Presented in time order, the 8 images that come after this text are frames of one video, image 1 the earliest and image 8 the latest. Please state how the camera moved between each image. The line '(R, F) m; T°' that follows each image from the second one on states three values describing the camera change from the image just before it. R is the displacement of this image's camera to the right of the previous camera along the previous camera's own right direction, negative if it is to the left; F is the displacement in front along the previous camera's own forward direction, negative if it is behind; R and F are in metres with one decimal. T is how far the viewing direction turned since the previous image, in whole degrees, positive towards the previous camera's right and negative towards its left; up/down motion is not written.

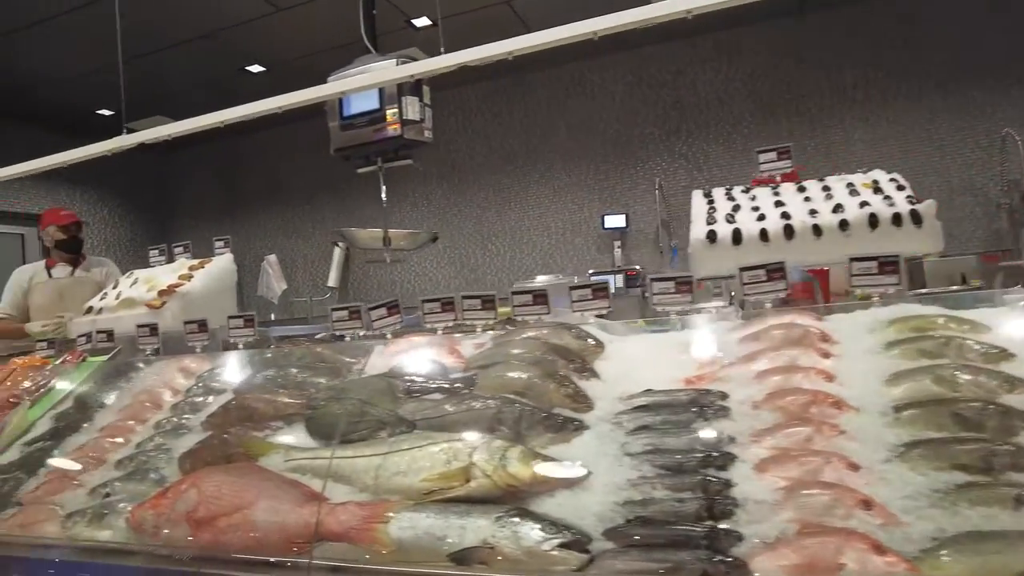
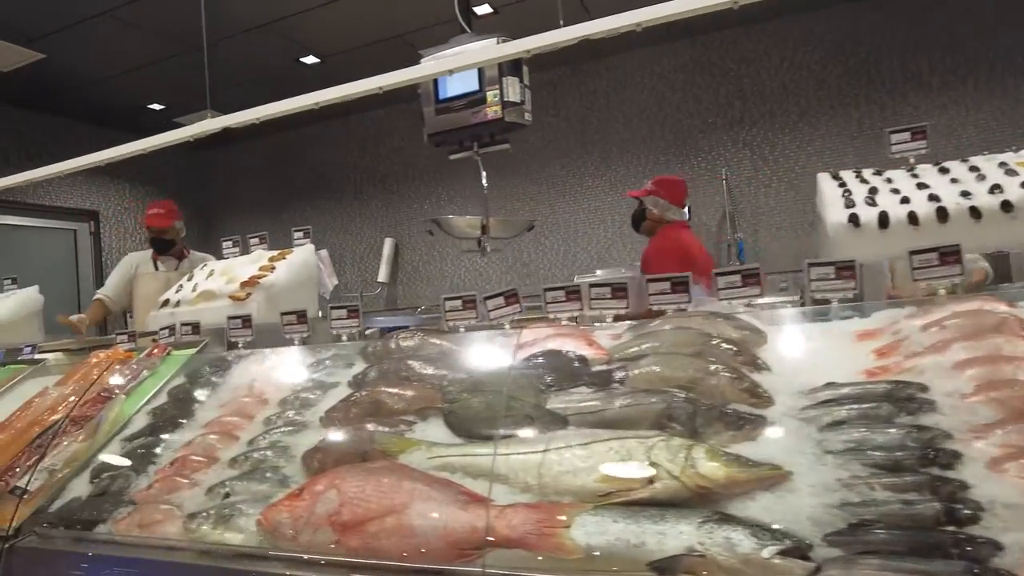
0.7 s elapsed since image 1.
(-0.2, +0.1) m; -1°
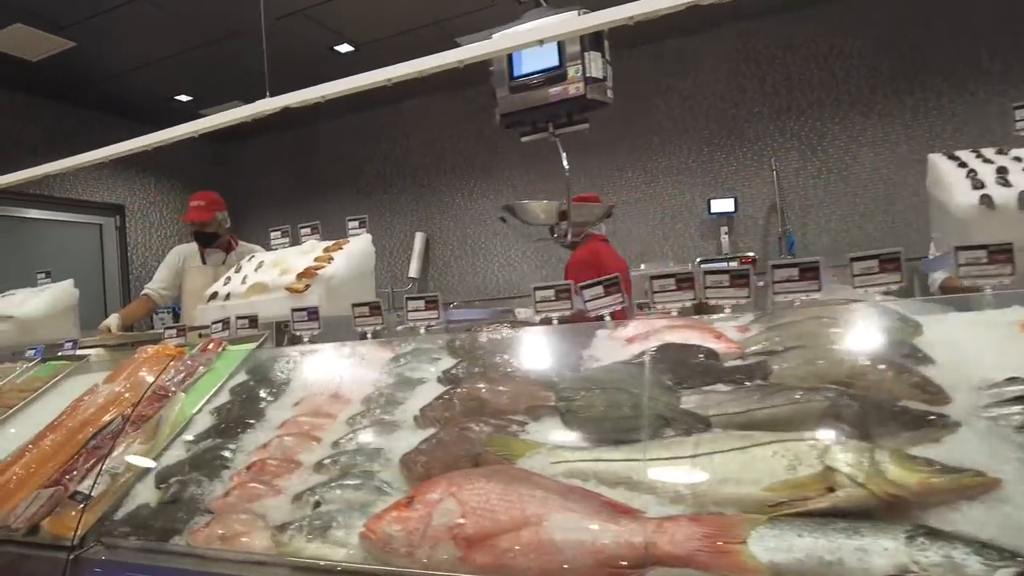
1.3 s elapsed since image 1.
(-0.2, +0.1) m; 0°
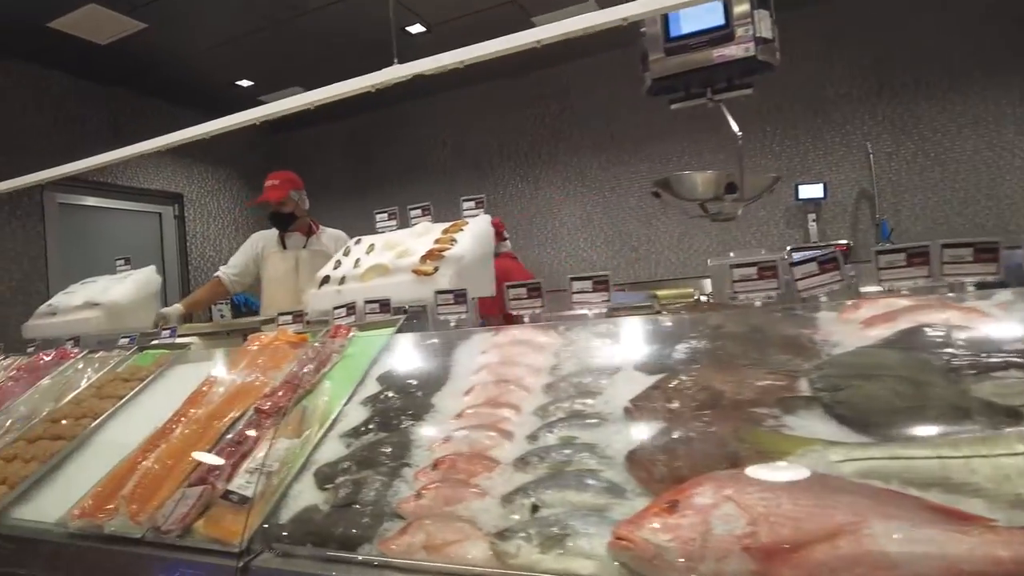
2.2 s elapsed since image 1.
(-0.3, +0.2) m; -1°
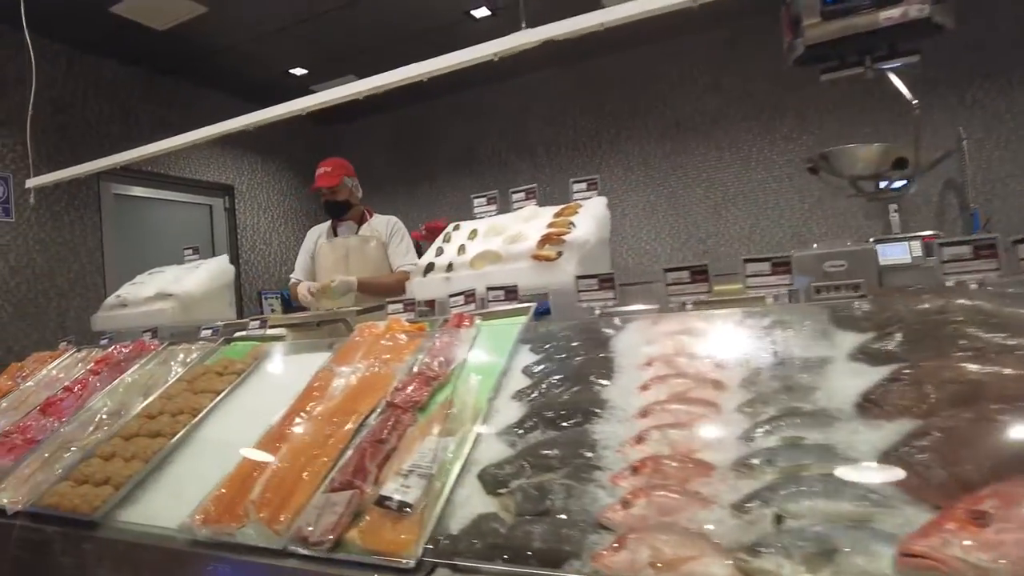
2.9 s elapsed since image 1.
(-0.3, +0.1) m; -1°
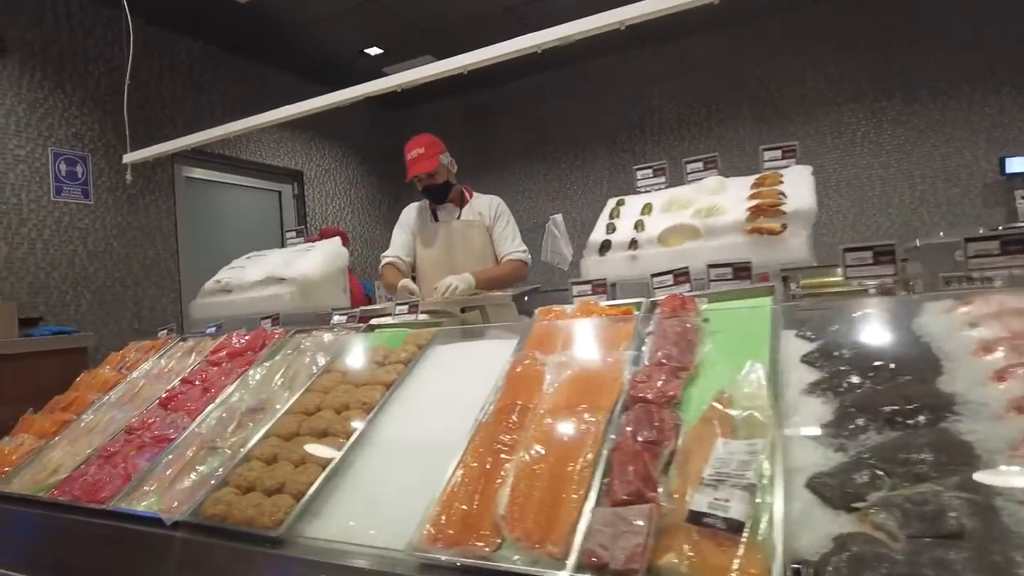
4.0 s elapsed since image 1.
(-0.4, +0.2) m; -1°
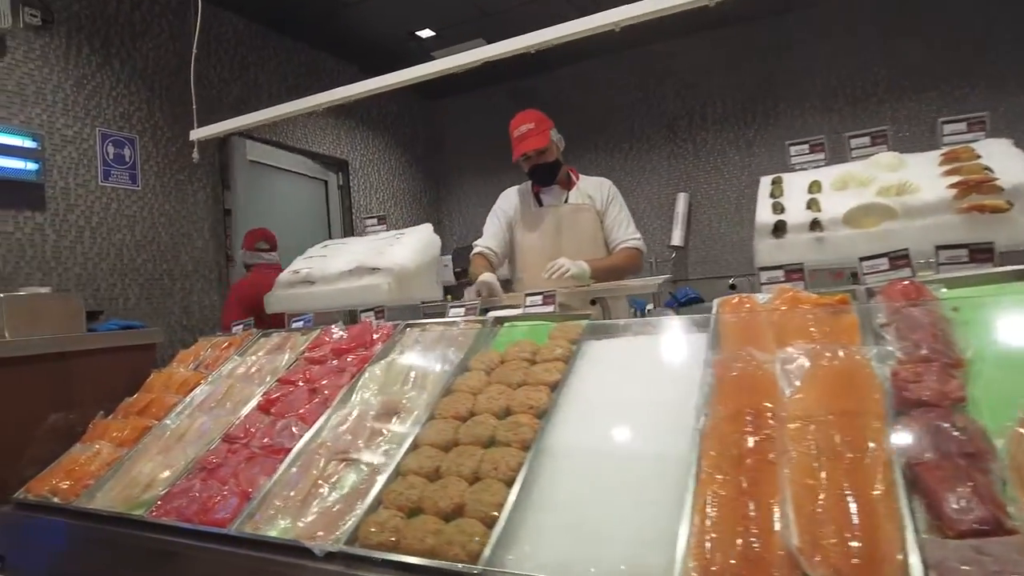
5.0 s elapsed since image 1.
(-0.4, +0.2) m; +1°
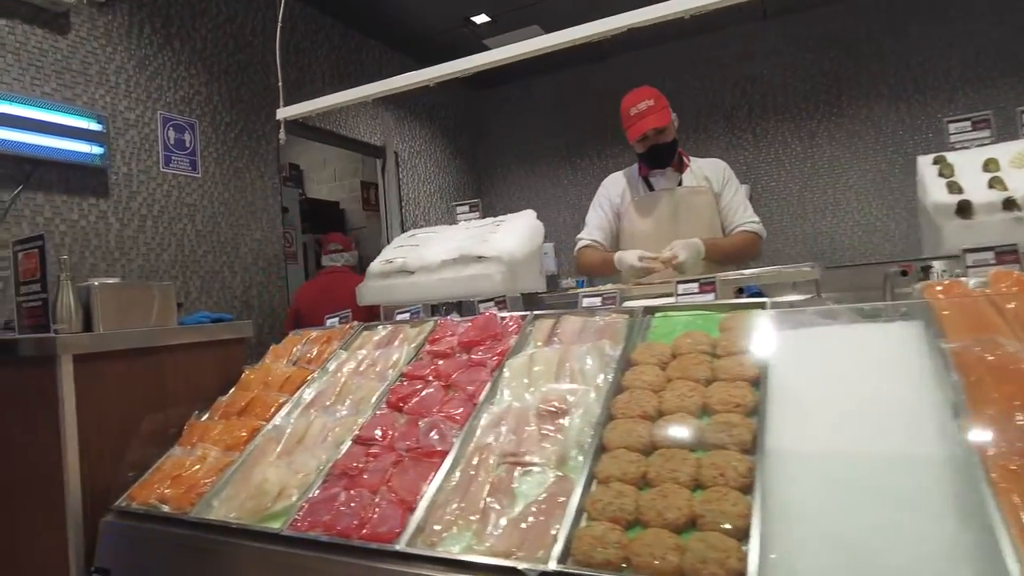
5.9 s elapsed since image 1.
(-0.3, +0.1) m; 0°
